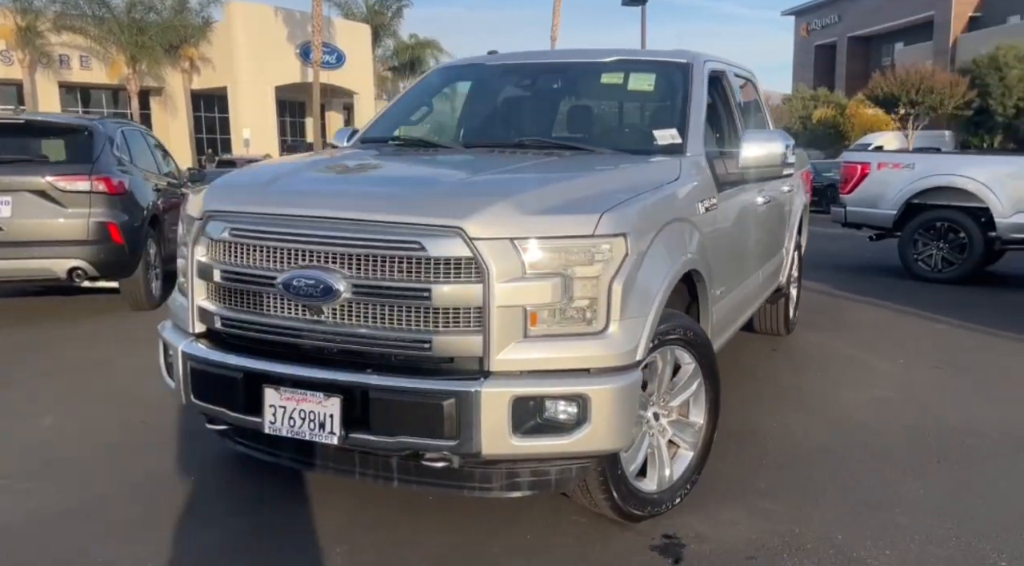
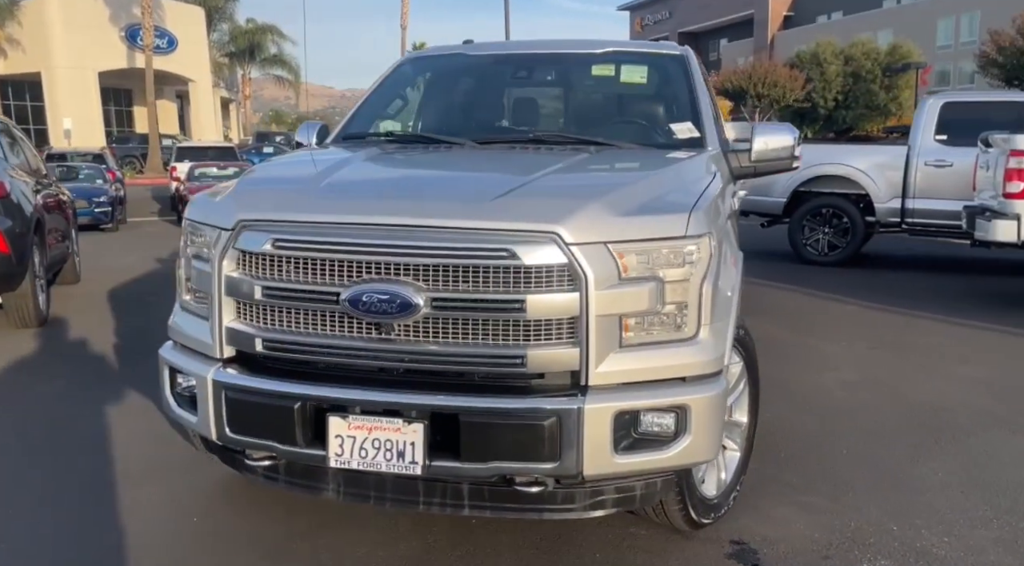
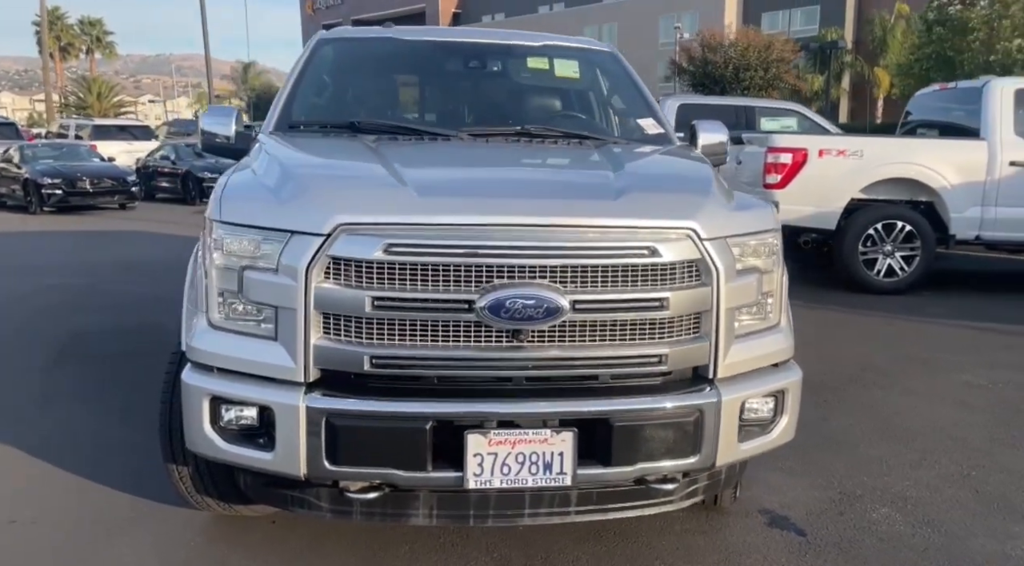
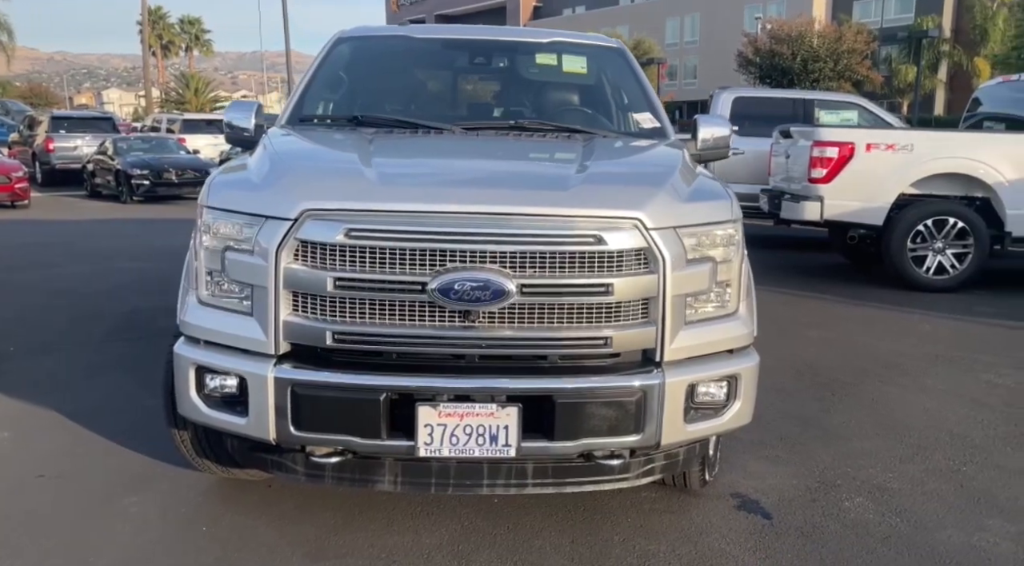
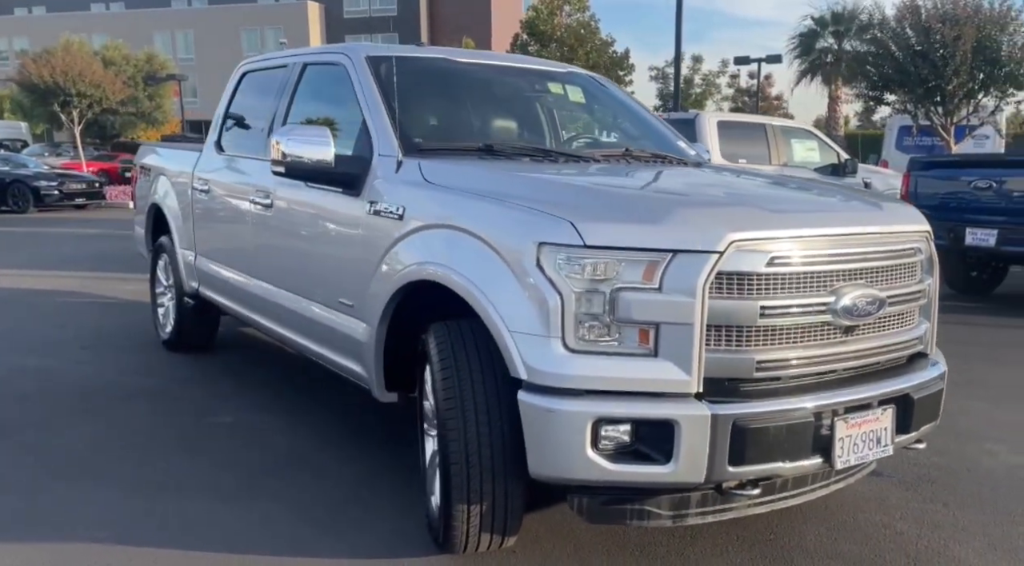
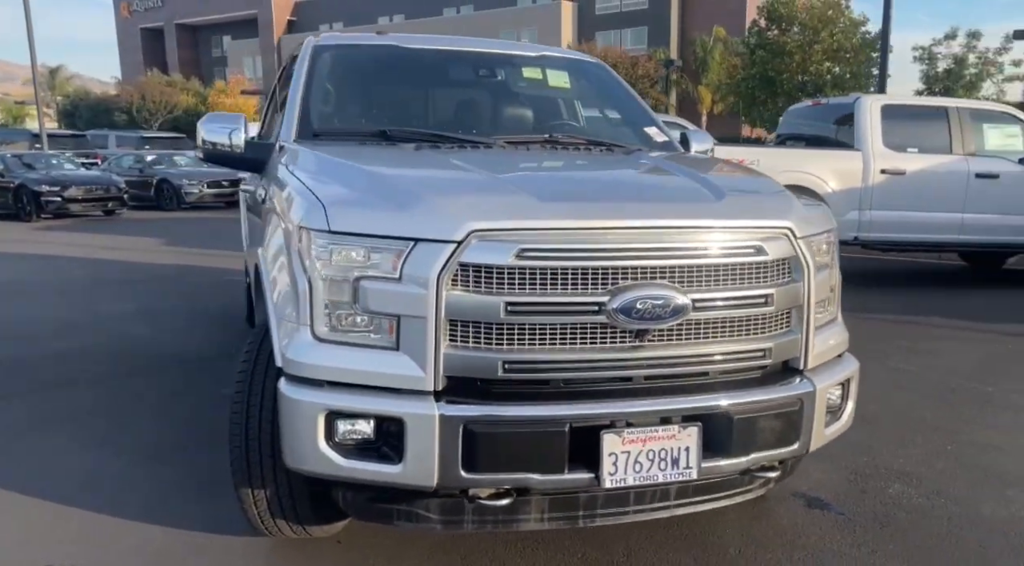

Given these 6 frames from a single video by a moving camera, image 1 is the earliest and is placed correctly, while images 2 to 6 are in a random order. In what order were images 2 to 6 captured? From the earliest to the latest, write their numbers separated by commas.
2, 4, 3, 6, 5
